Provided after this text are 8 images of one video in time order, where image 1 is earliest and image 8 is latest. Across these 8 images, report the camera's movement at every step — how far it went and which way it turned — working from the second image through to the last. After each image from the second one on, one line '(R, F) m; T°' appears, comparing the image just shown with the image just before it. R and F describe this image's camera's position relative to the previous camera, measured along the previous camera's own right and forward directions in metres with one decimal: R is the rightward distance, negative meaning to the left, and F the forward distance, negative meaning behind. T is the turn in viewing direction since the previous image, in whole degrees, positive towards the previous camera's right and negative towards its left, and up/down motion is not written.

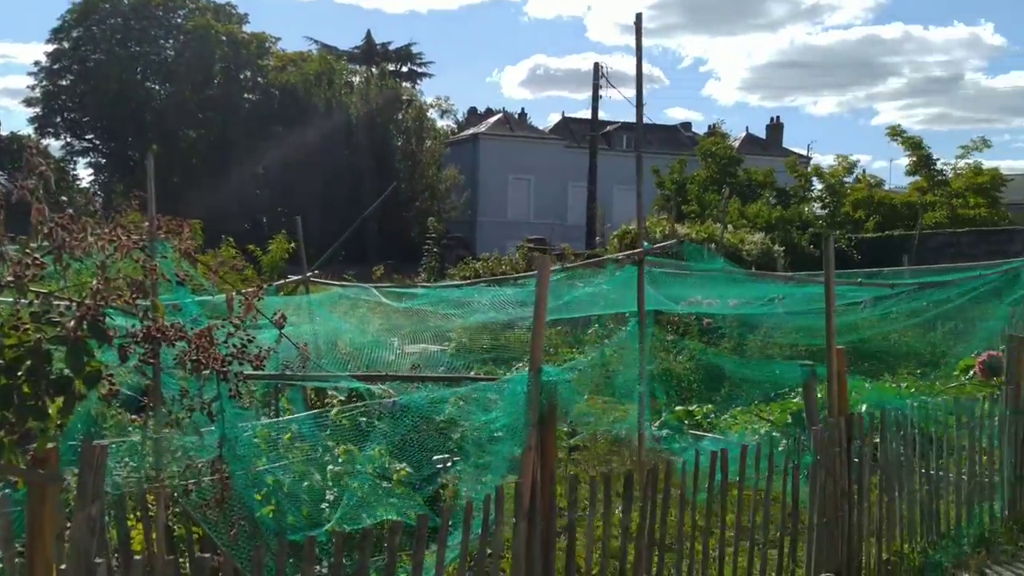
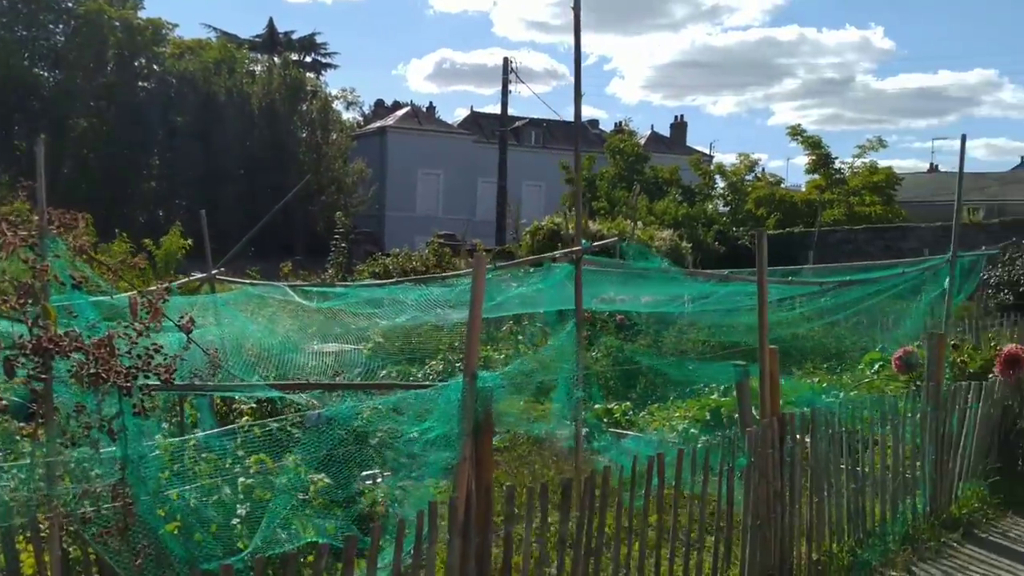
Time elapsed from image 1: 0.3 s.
(-0.1, +0.2) m; +6°
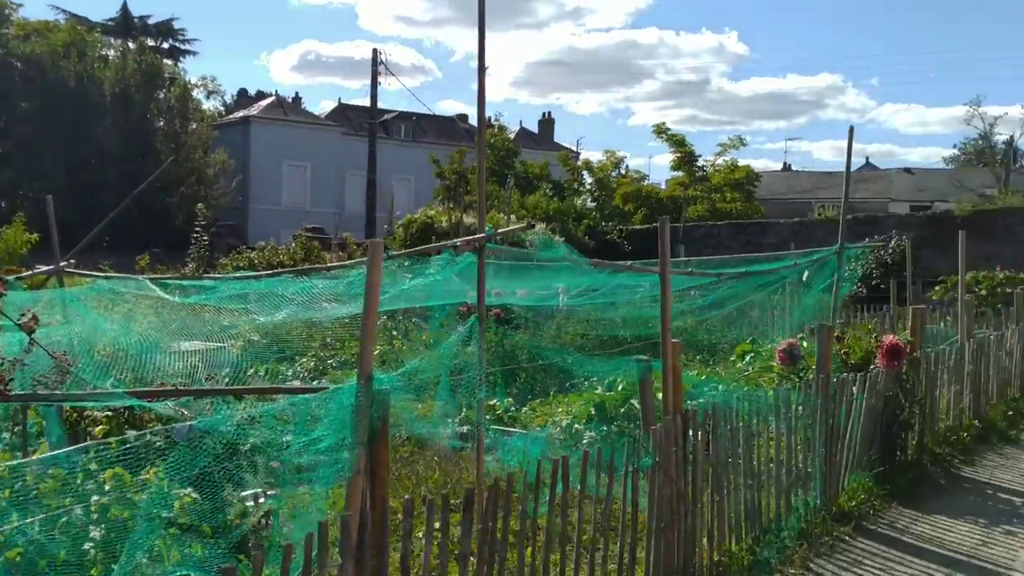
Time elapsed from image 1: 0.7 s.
(-0.1, +0.3) m; +8°
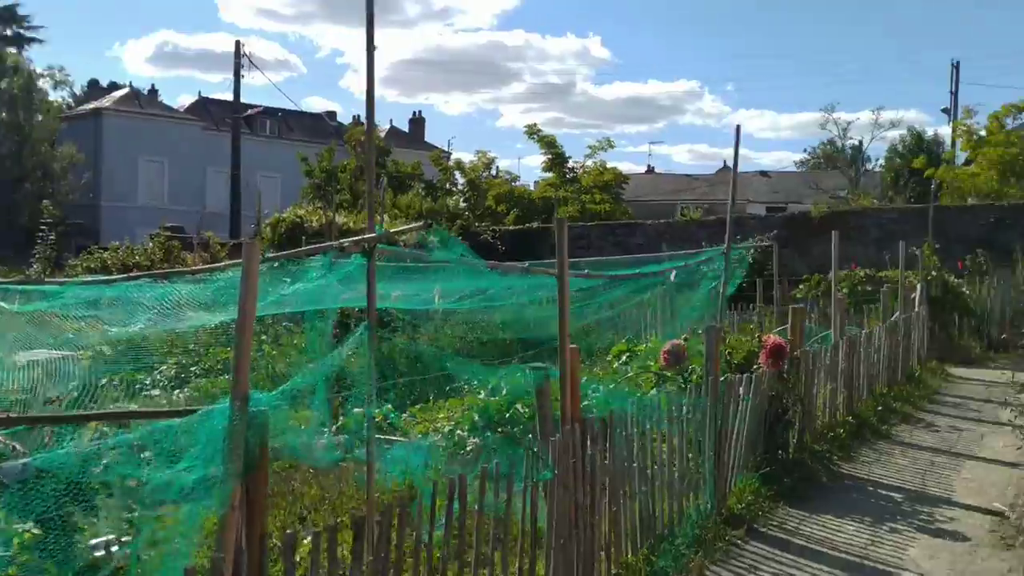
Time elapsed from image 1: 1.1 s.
(-0.1, +0.3) m; +8°
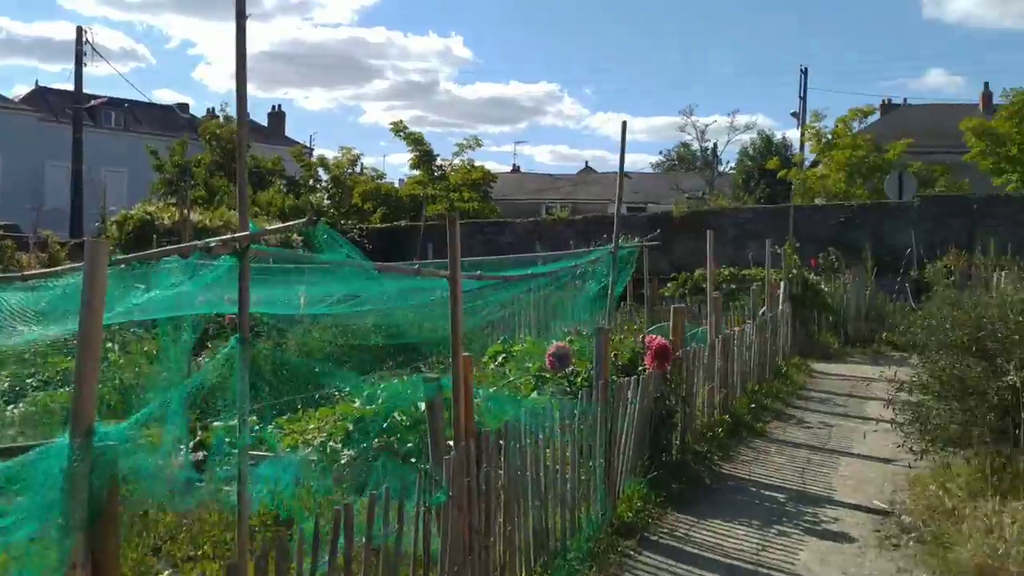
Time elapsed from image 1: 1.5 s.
(-0.1, +0.3) m; +8°
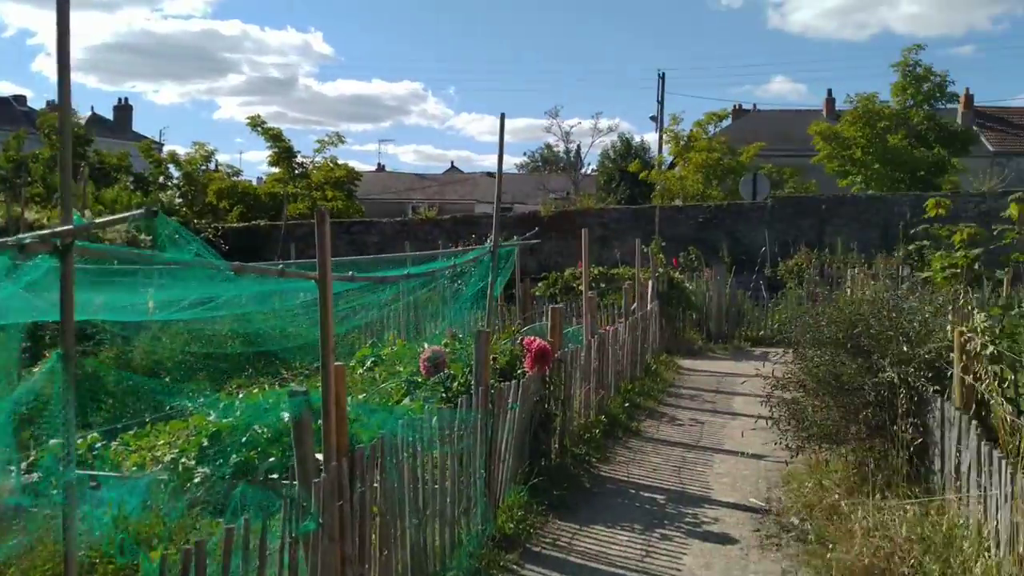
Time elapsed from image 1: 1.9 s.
(0.0, +0.3) m; +8°
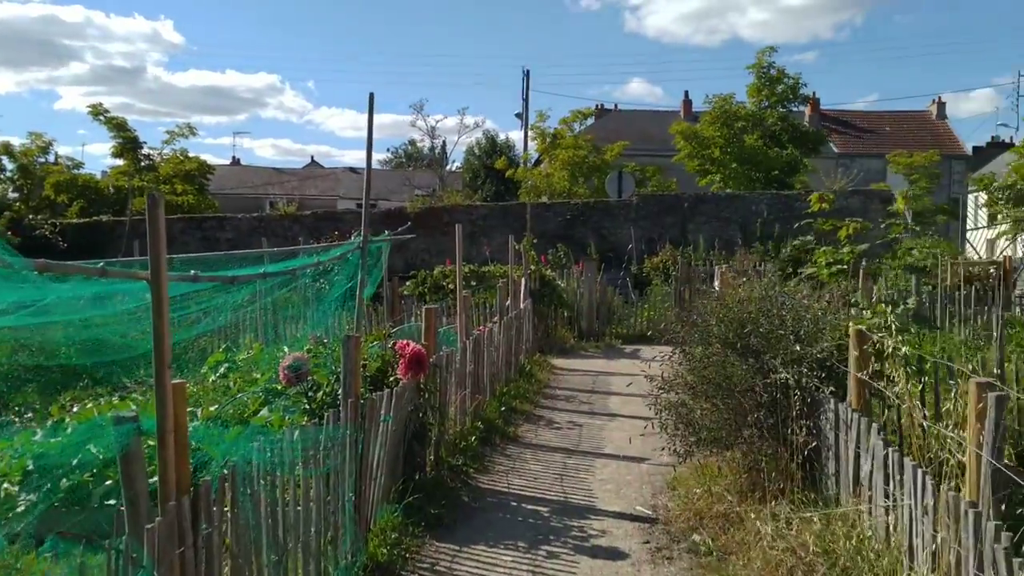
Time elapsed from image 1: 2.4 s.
(0.0, +0.5) m; +8°
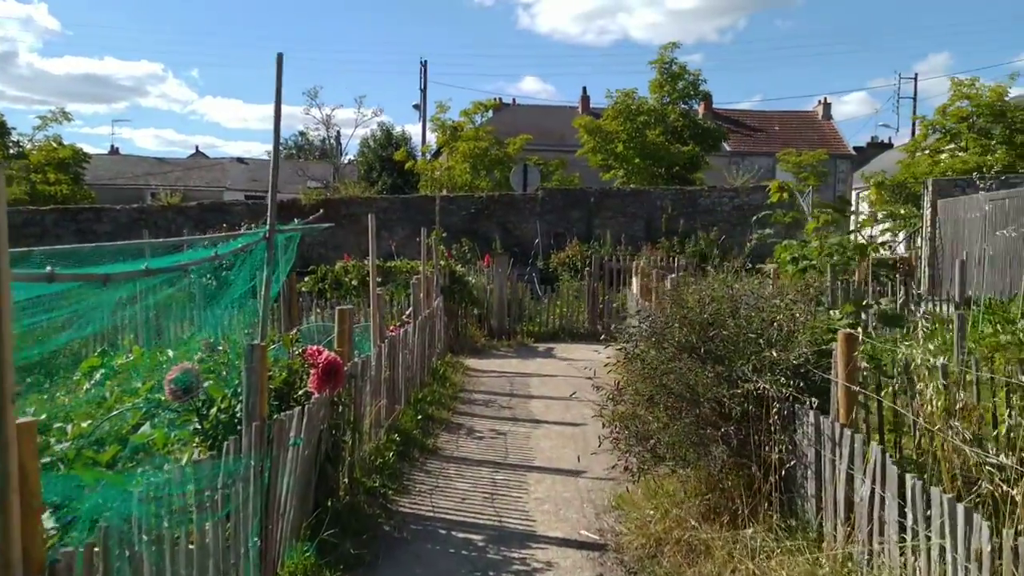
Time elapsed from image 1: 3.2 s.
(-0.2, +0.7) m; +6°
